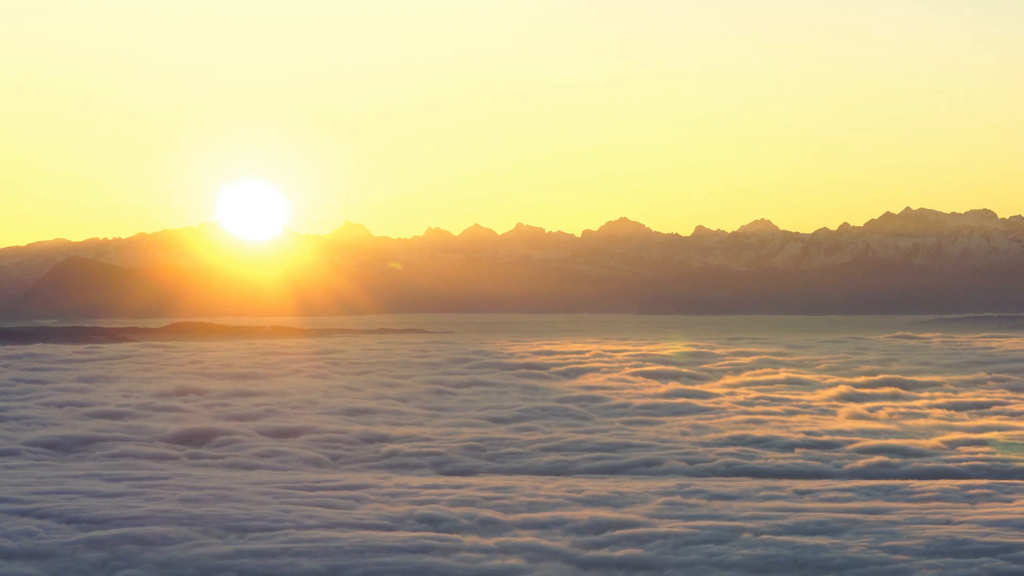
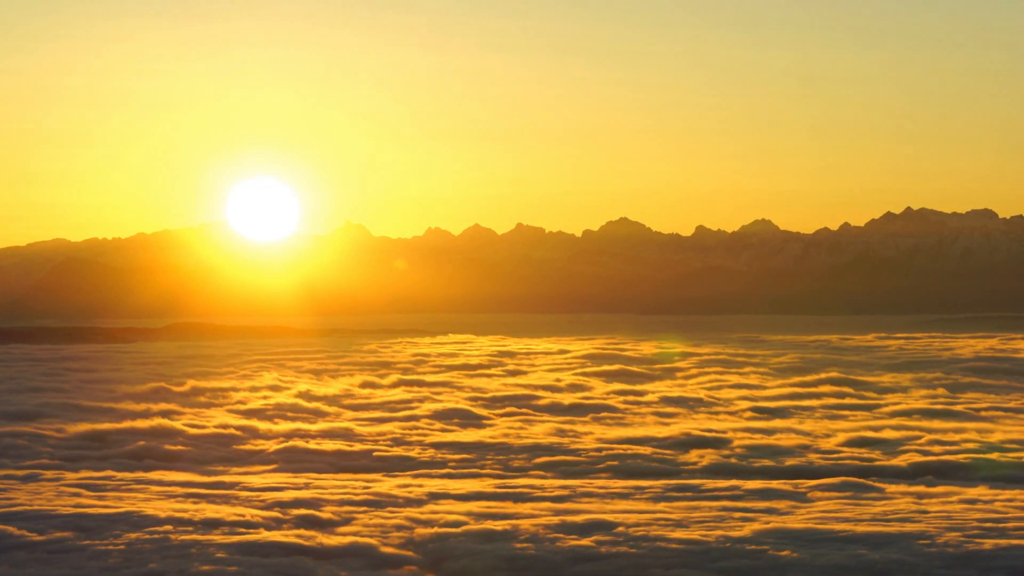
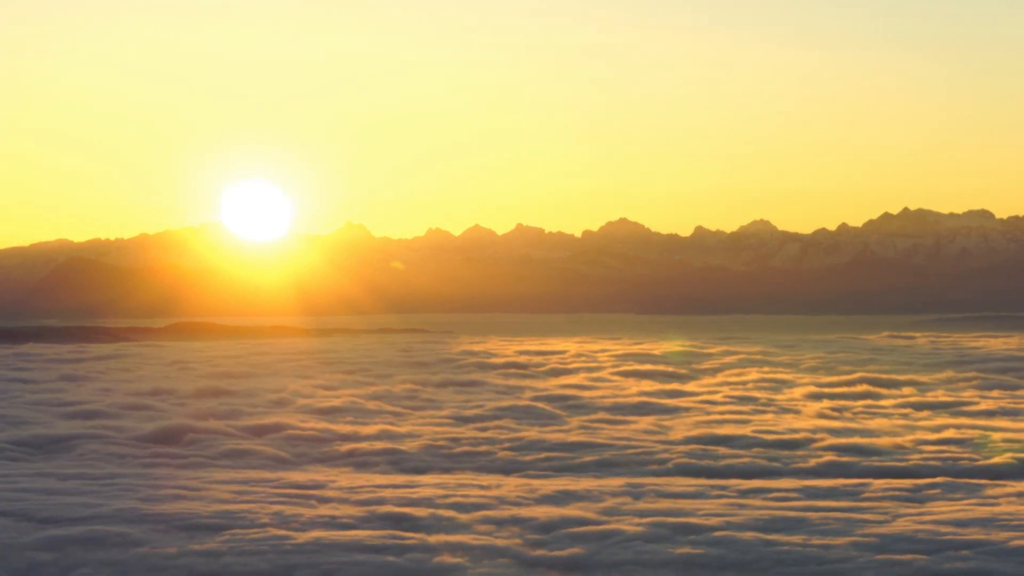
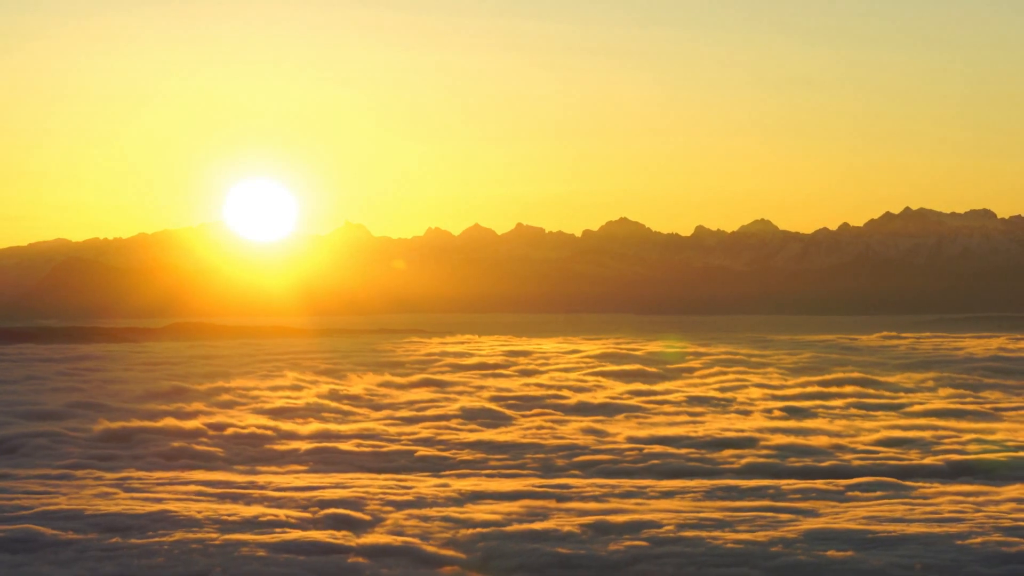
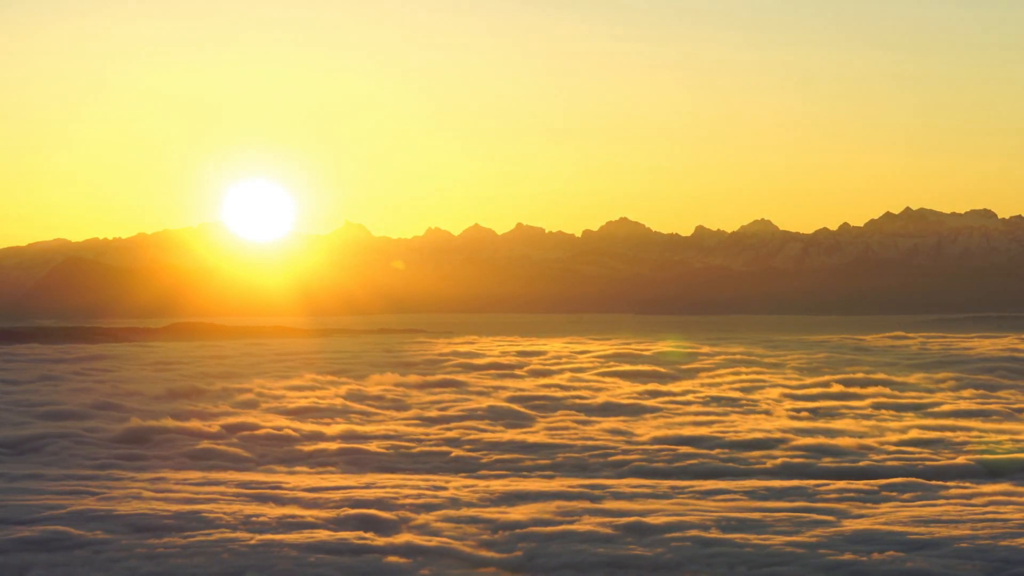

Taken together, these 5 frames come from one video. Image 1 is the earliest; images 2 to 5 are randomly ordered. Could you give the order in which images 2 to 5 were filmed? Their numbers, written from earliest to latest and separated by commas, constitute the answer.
3, 5, 4, 2
